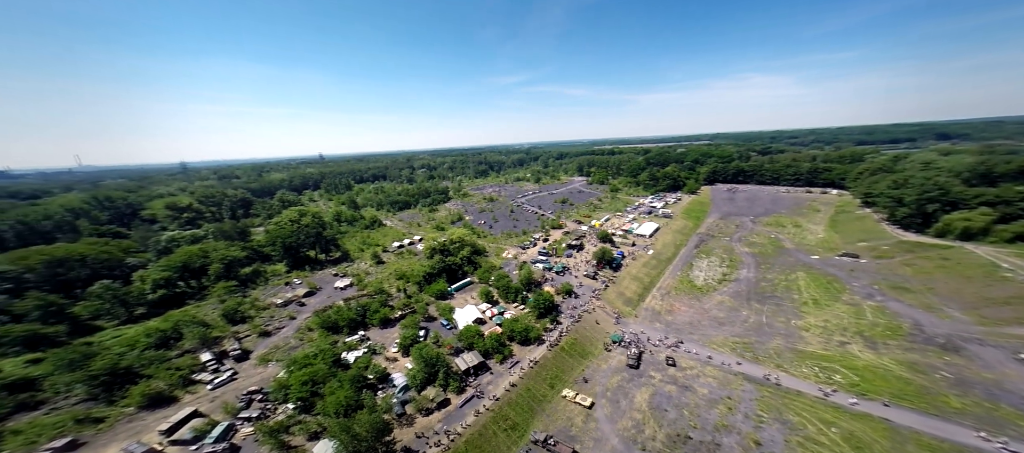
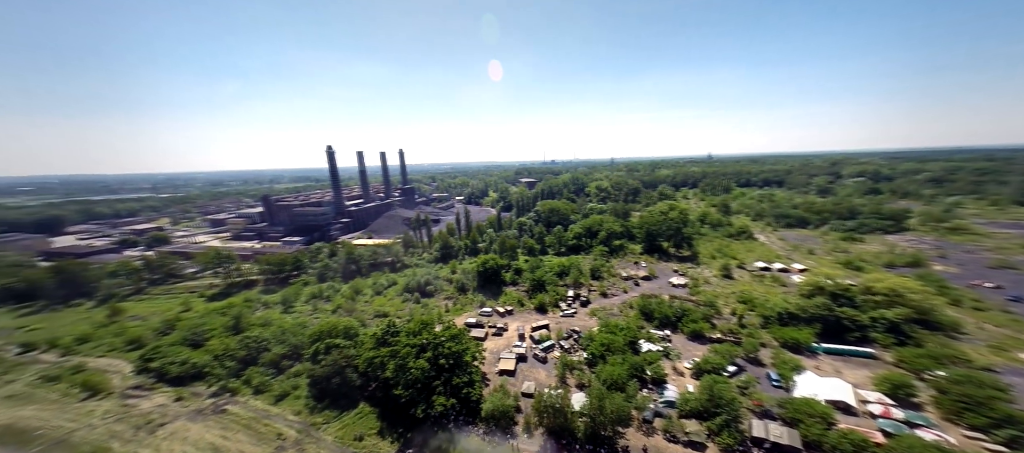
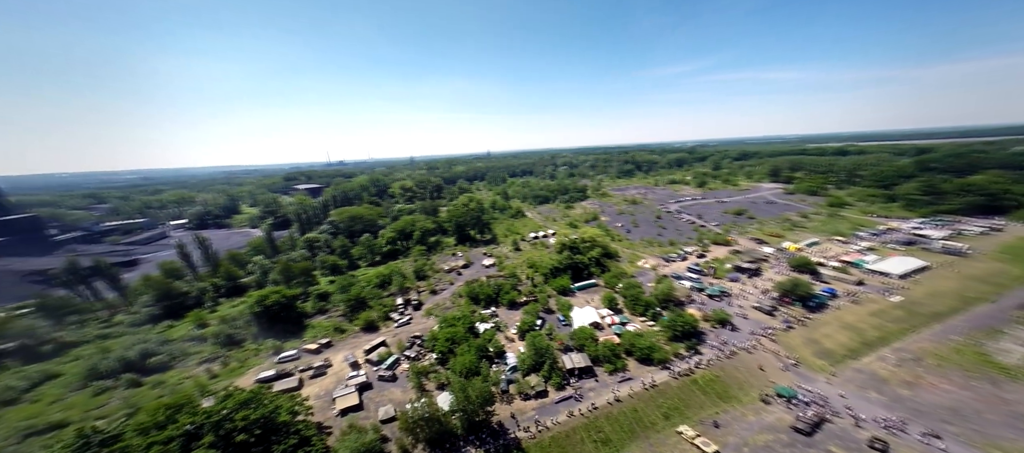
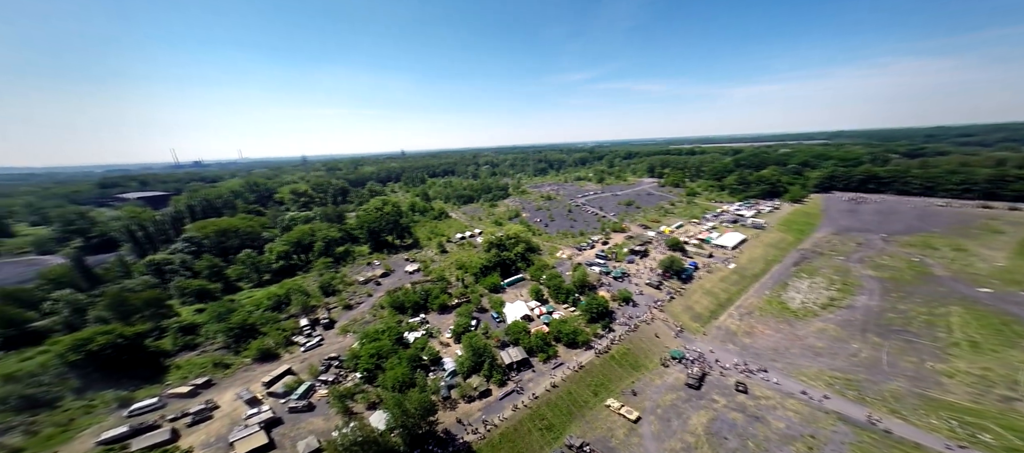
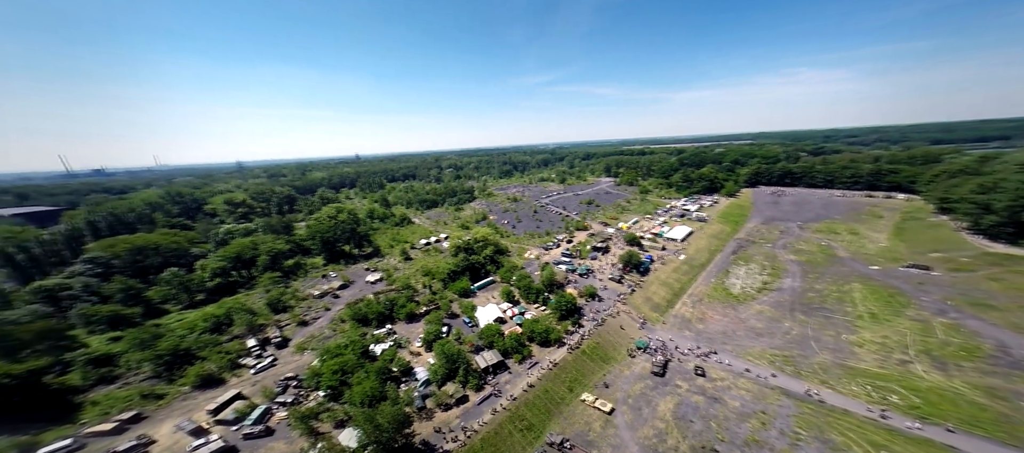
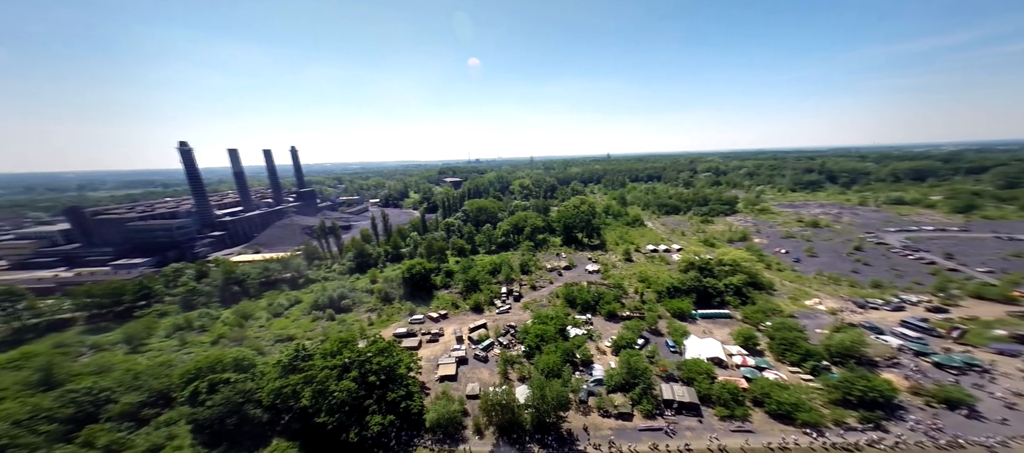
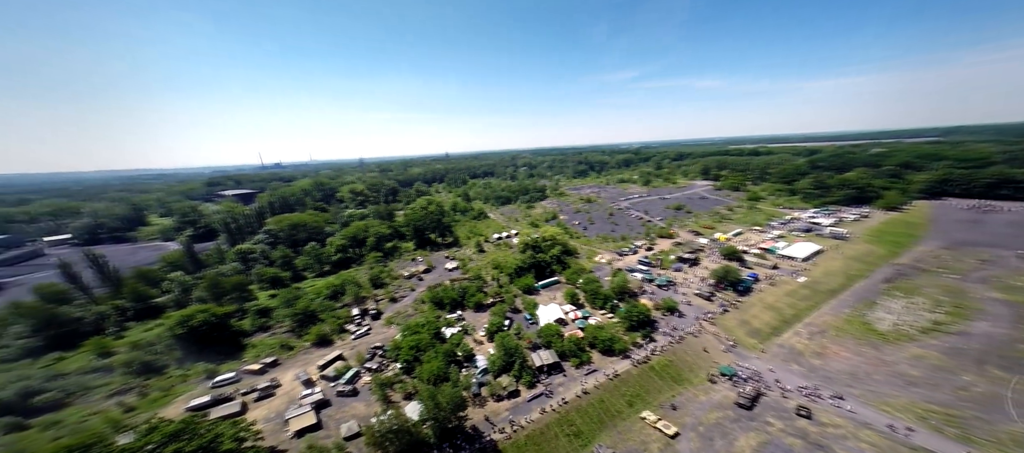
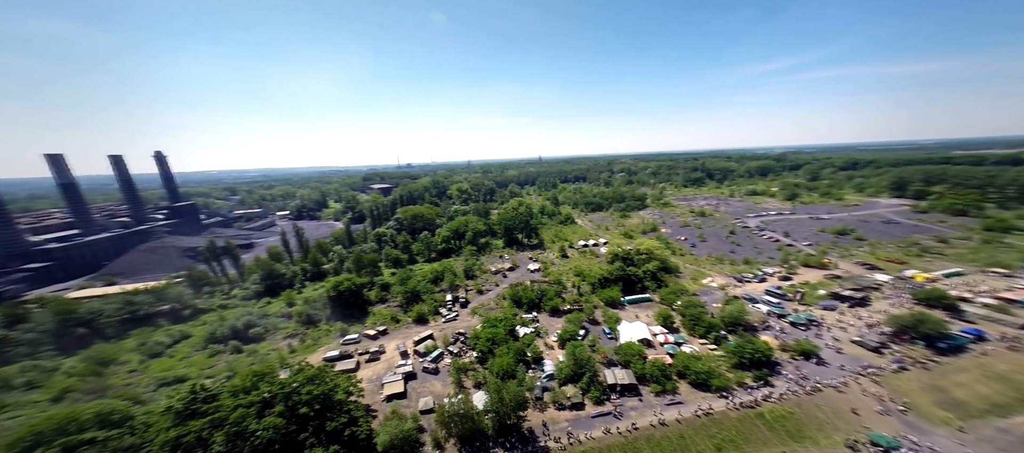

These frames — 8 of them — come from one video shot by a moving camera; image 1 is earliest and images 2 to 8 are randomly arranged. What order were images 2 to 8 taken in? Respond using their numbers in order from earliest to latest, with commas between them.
5, 4, 7, 3, 8, 6, 2
